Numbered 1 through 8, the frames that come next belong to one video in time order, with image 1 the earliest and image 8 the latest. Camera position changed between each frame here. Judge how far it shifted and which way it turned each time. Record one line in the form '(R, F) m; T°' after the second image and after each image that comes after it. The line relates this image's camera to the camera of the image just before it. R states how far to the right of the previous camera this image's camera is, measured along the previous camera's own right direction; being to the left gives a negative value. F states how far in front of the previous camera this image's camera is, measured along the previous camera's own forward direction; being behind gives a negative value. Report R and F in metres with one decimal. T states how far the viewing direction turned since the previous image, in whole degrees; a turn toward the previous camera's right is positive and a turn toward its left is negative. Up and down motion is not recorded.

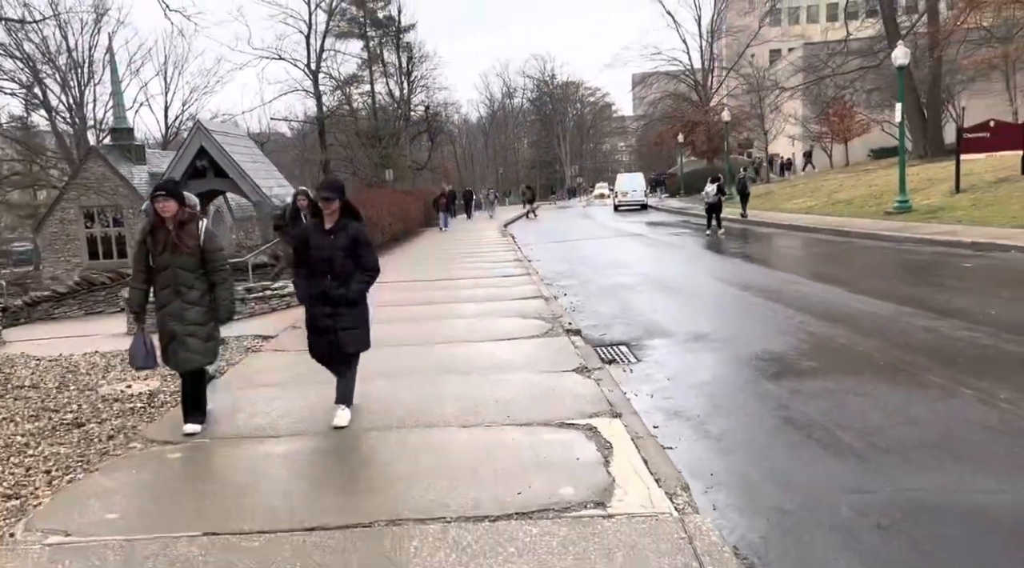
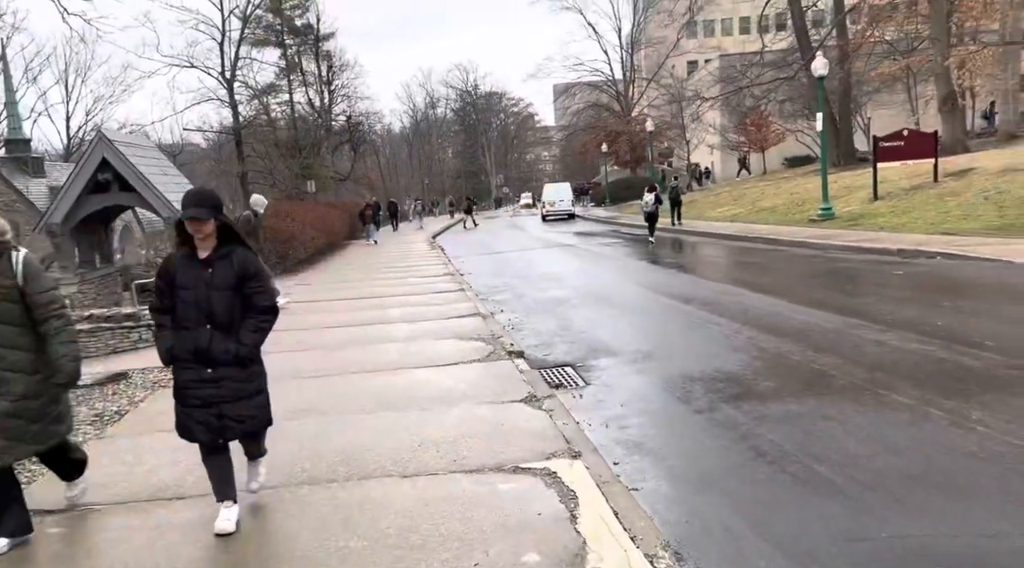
(-0.1, +0.5) m; +5°
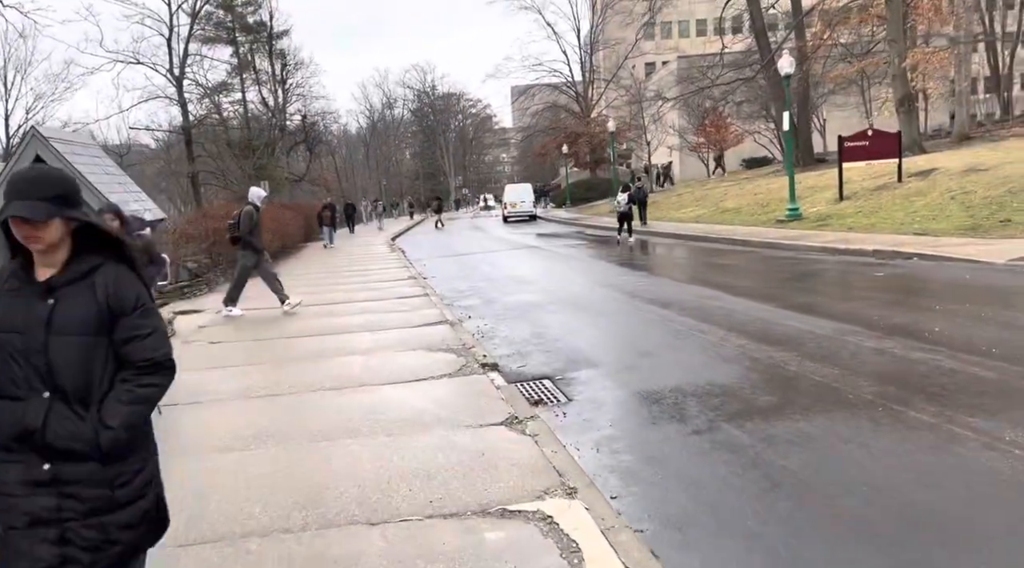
(-0.1, +0.6) m; +3°
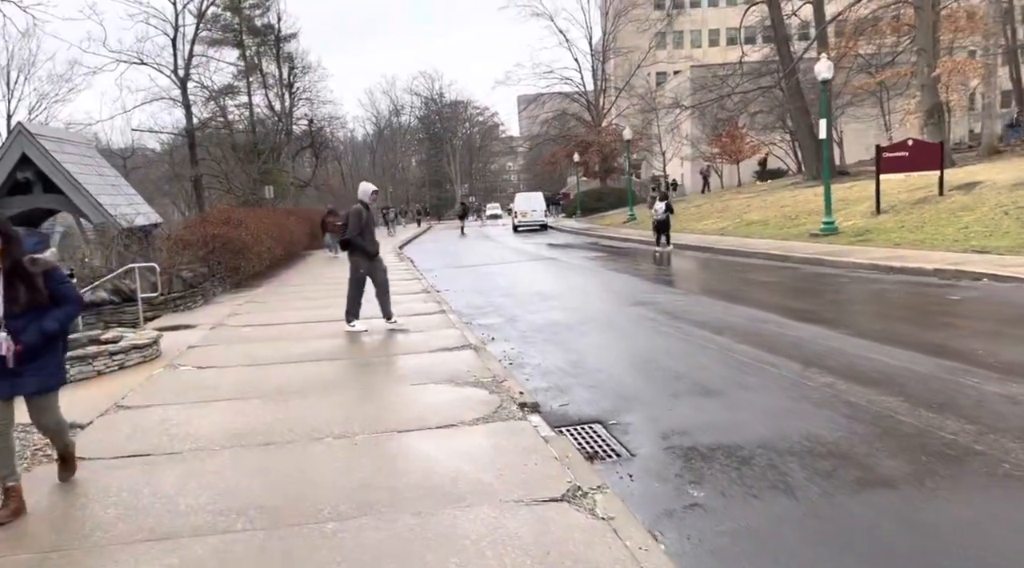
(-0.3, +1.2) m; 0°
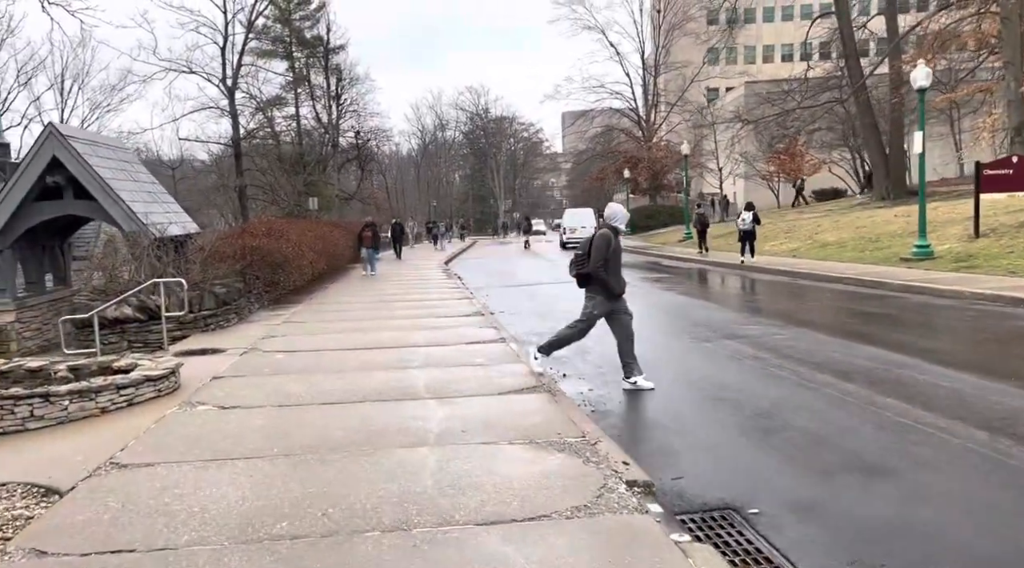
(-0.4, +1.4) m; -3°
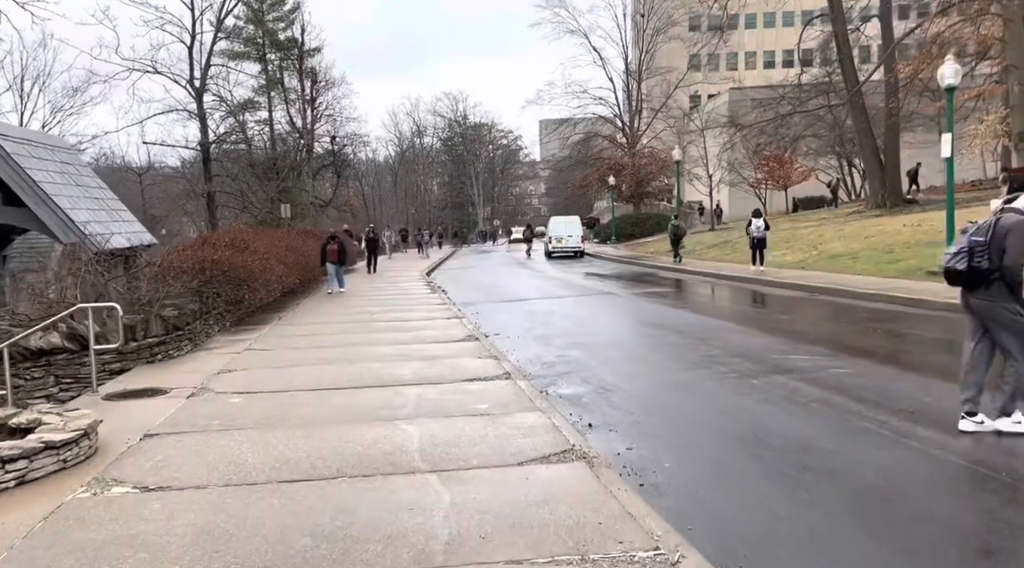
(-0.3, +1.7) m; +2°
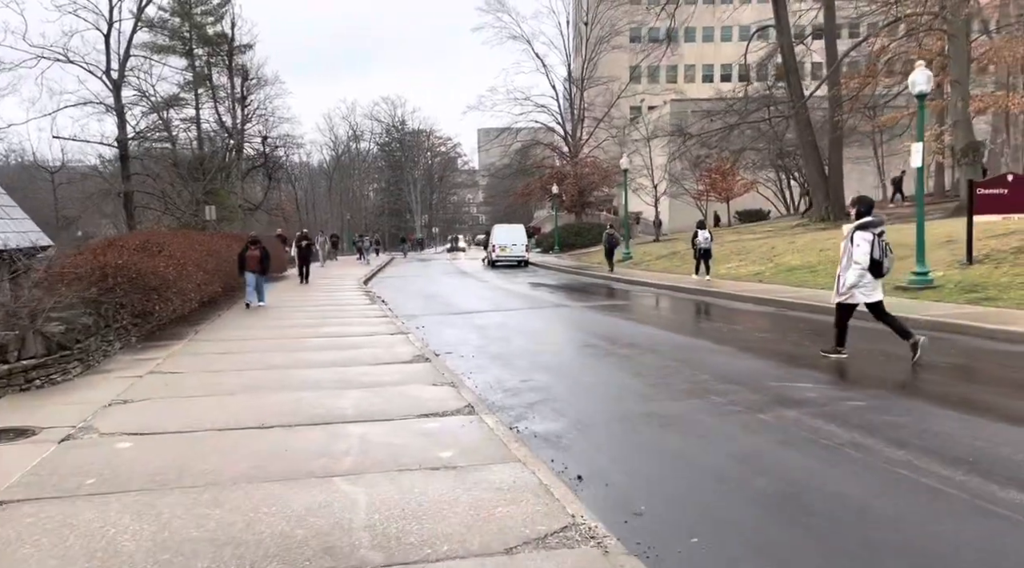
(-0.2, +1.4) m; +5°
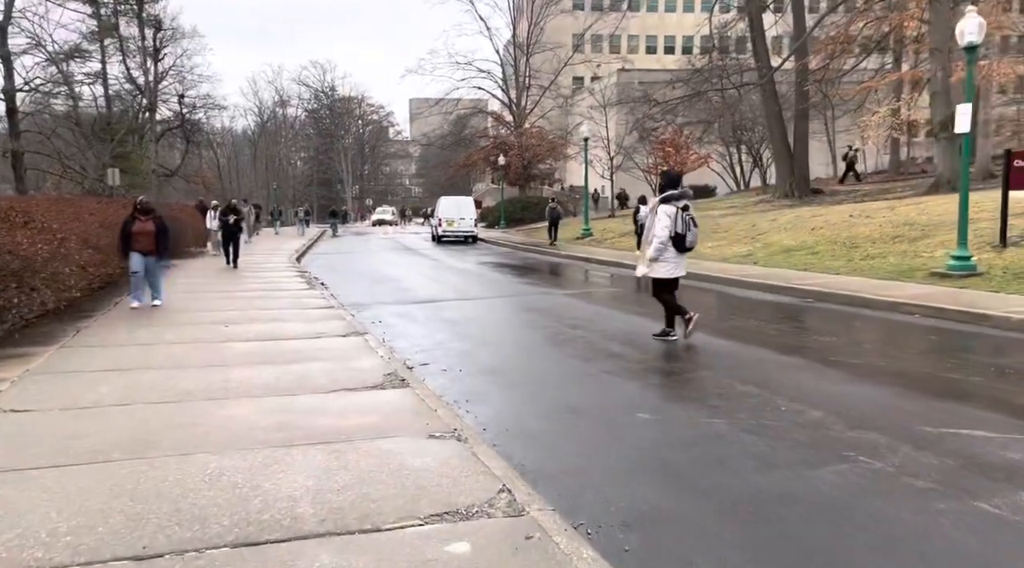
(-0.7, +2.9) m; +5°
